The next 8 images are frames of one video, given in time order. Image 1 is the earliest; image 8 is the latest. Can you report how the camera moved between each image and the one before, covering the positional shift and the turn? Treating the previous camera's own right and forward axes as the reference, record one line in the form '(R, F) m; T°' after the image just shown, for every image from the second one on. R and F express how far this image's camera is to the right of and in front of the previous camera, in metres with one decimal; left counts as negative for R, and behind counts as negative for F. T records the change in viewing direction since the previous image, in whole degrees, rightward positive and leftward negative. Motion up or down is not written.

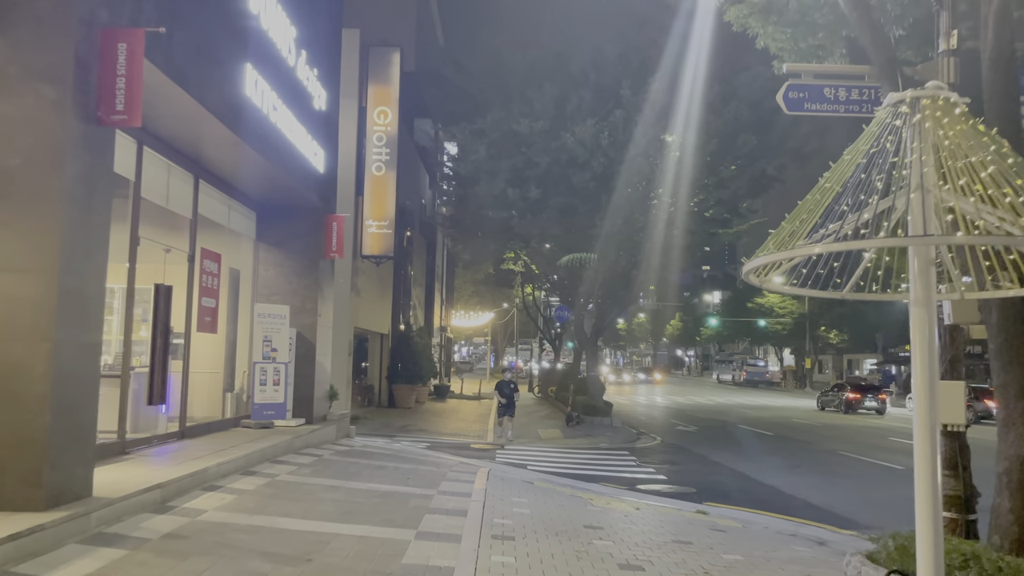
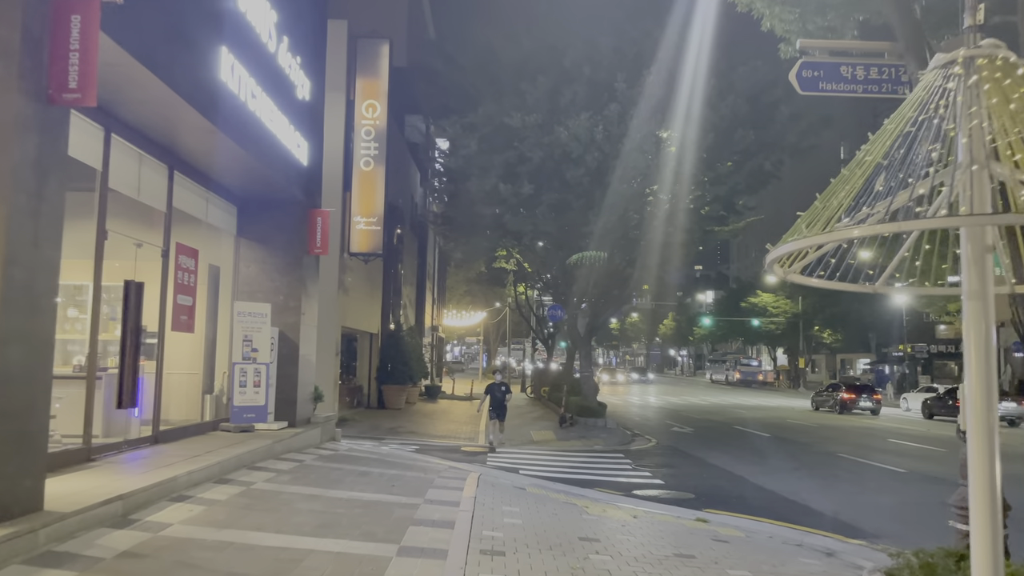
(0.0, +0.5) m; +1°
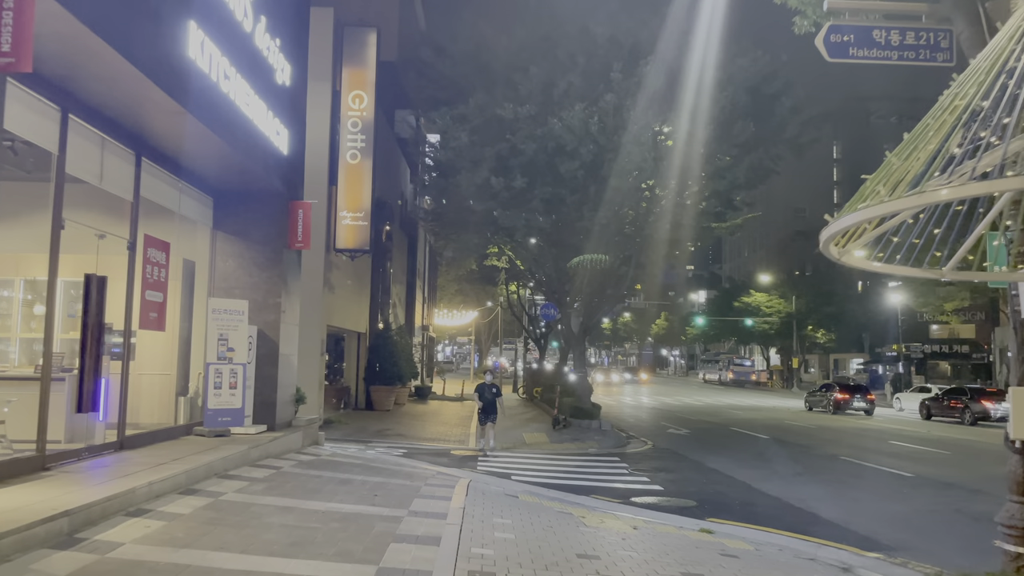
(0.0, +0.7) m; +1°
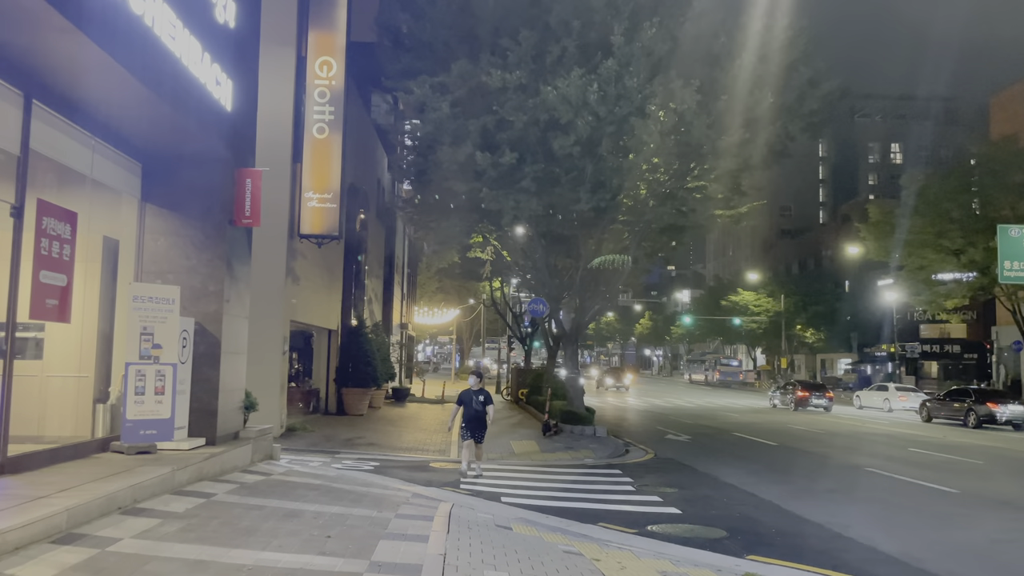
(-0.1, +2.1) m; +1°
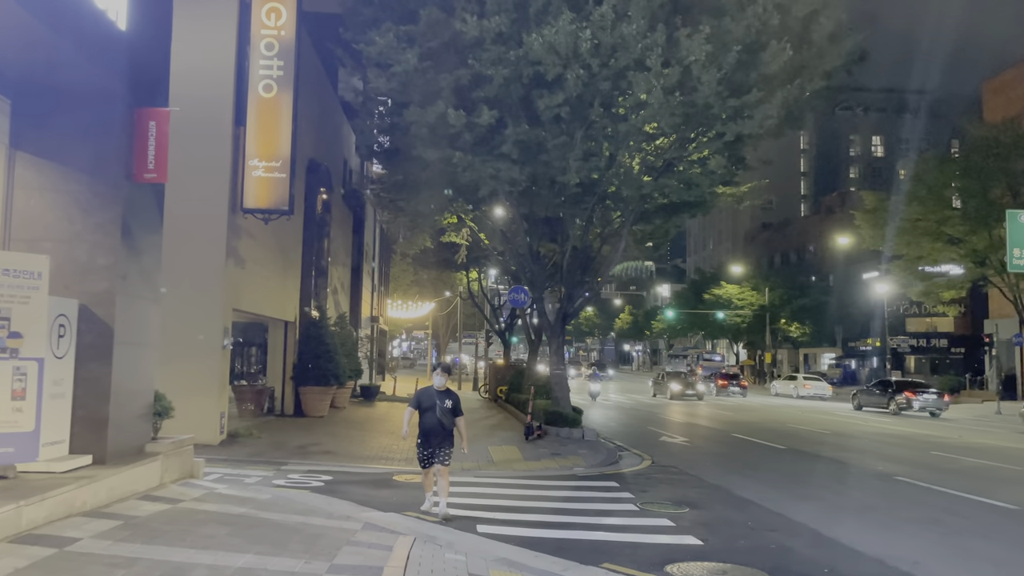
(0.0, +2.3) m; +2°
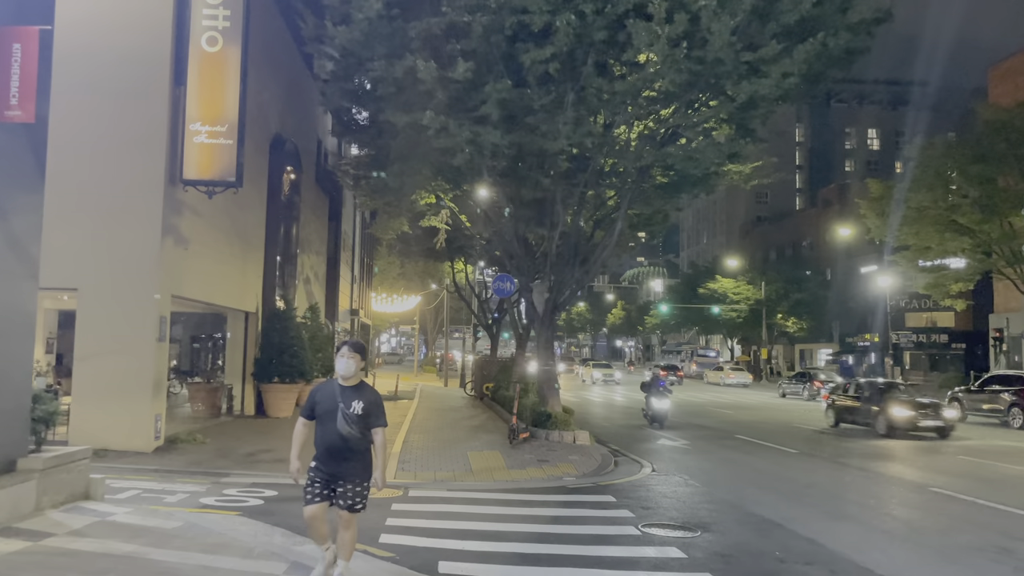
(+0.2, +1.9) m; +1°
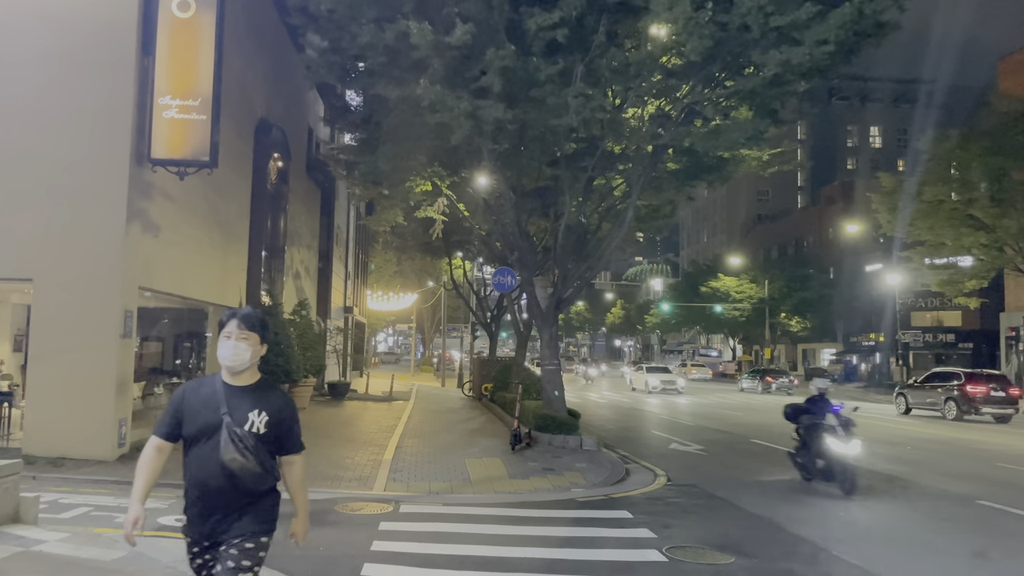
(-0.1, +1.3) m; 0°
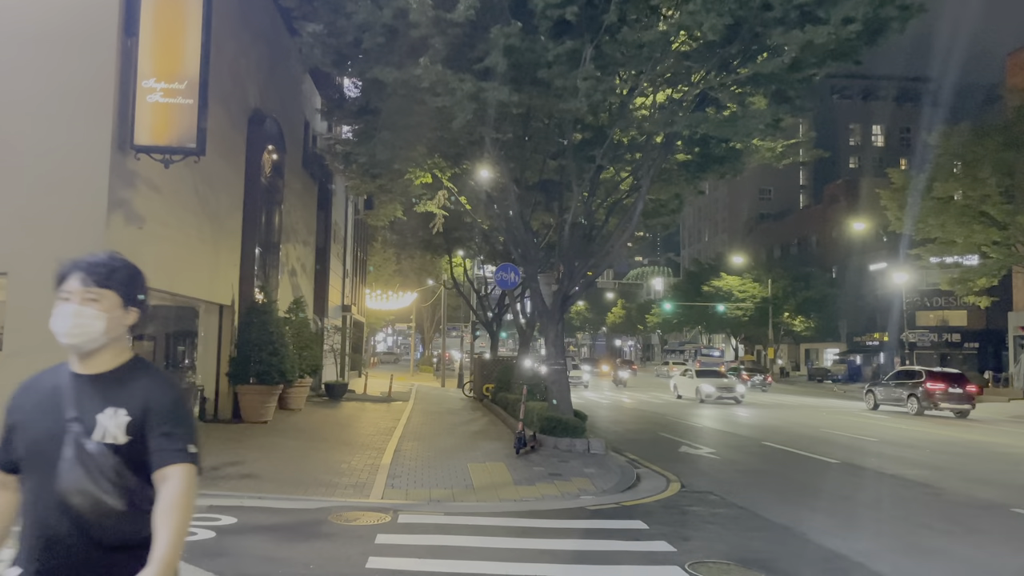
(-0.1, +0.7) m; 0°
